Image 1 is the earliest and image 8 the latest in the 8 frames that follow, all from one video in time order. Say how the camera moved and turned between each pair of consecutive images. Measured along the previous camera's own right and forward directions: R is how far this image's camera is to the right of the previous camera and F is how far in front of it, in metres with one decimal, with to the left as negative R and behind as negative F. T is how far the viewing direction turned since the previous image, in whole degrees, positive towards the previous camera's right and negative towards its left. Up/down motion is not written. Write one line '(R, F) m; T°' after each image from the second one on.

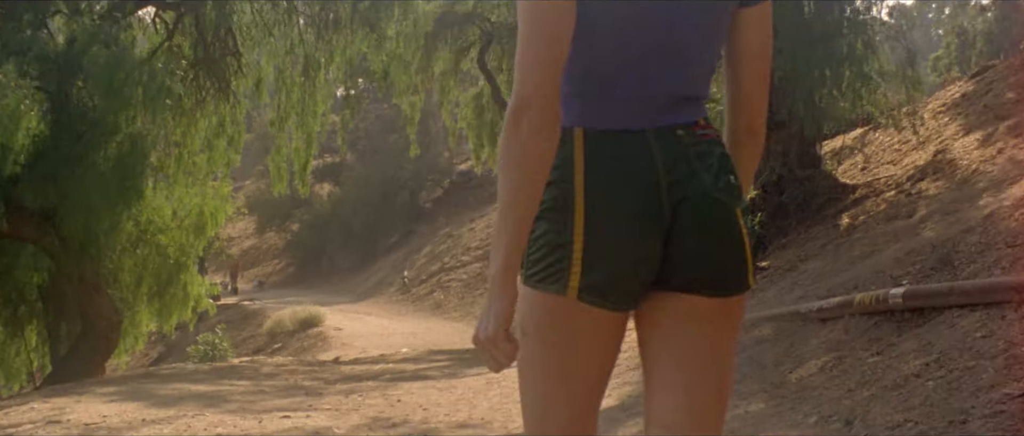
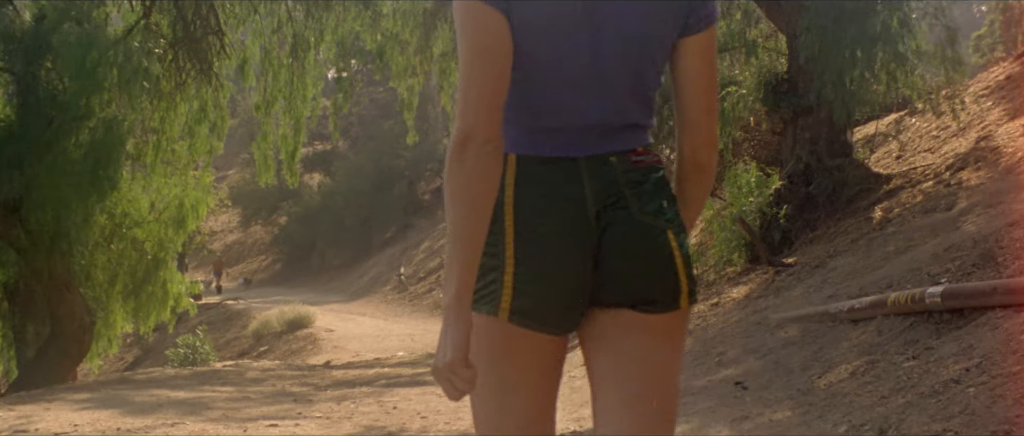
(-0.1, +1.2) m; 0°
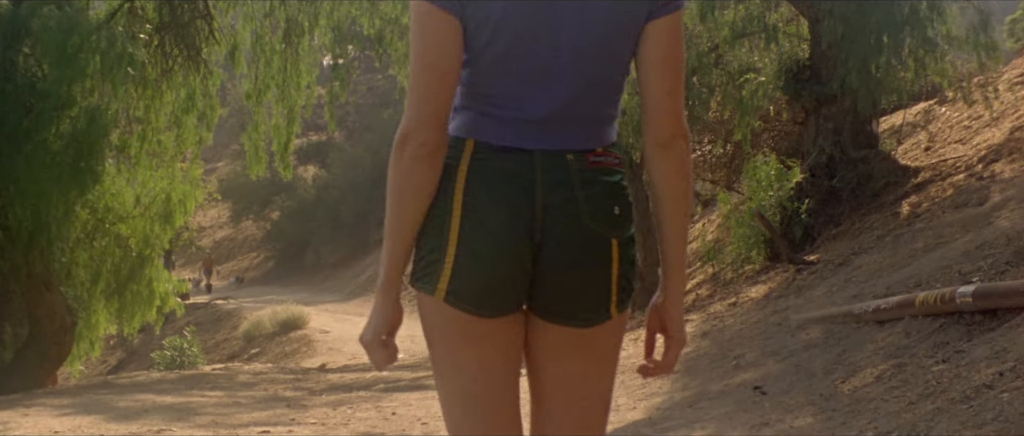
(0.0, +0.8) m; 0°
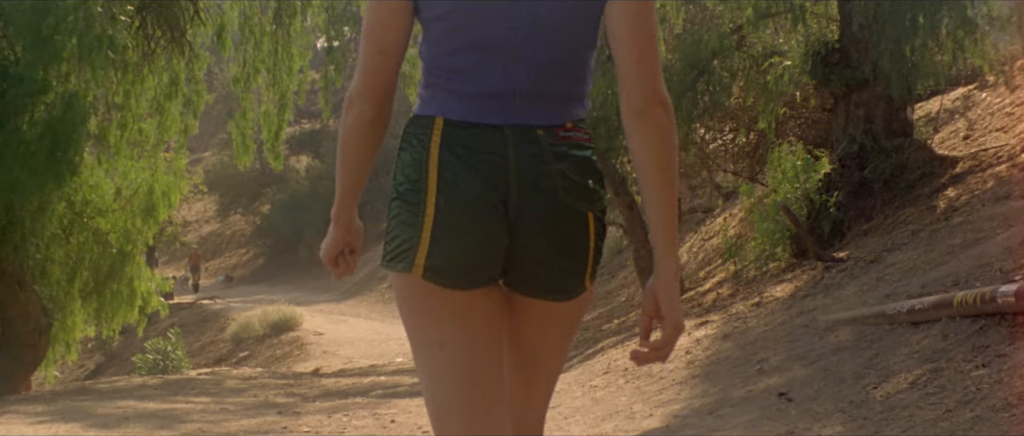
(0.0, +0.9) m; 0°
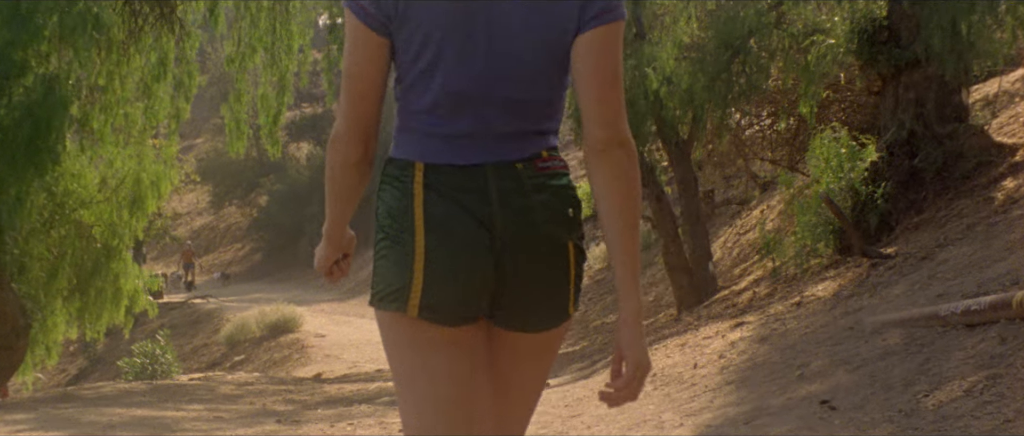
(0.0, +1.0) m; 0°
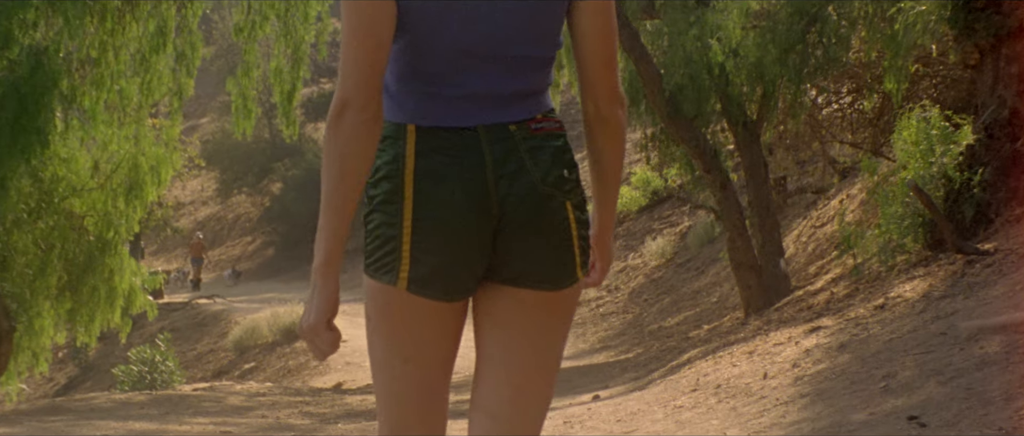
(0.0, +1.4) m; -1°
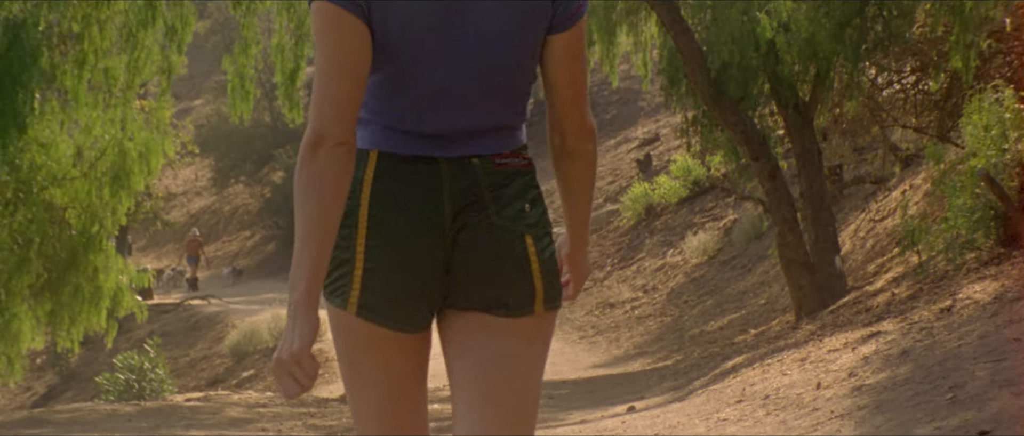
(0.0, +1.0) m; -1°
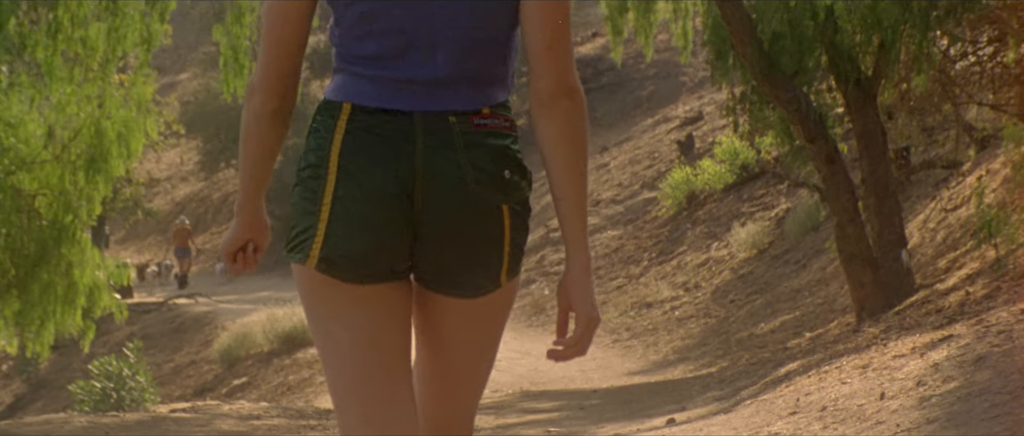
(0.0, +1.1) m; -1°
